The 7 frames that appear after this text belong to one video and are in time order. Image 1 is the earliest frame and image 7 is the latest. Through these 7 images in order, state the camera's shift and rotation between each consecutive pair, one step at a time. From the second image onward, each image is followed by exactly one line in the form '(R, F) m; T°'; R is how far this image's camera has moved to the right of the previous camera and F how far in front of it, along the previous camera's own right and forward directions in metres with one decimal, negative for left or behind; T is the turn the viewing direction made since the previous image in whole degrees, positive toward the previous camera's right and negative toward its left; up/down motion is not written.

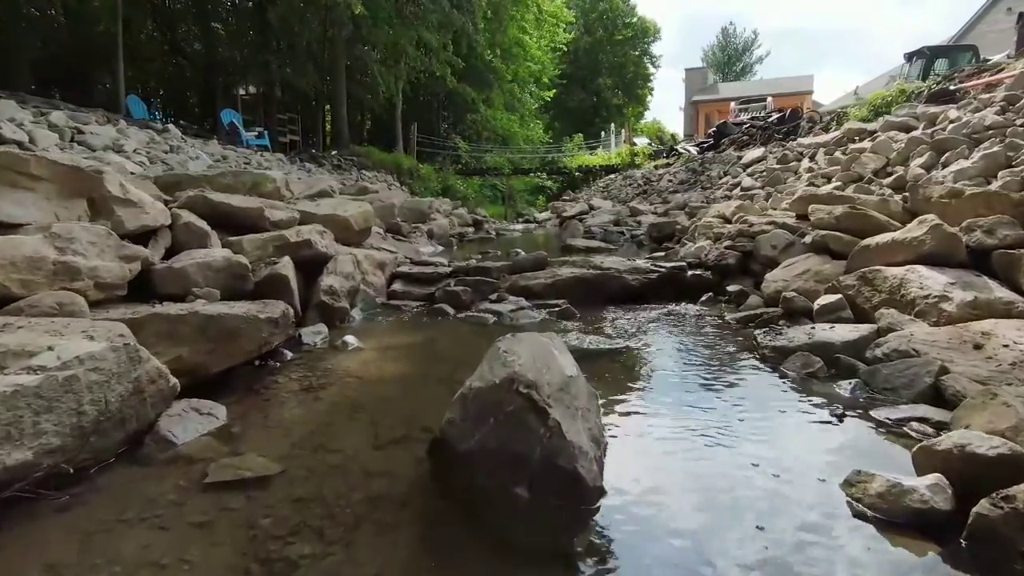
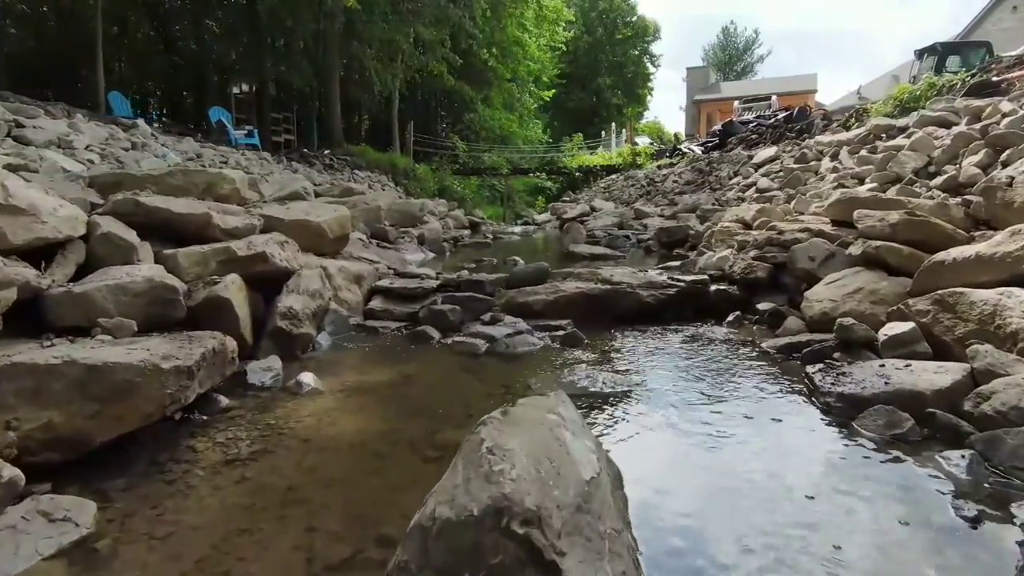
(0.0, +1.0) m; 0°
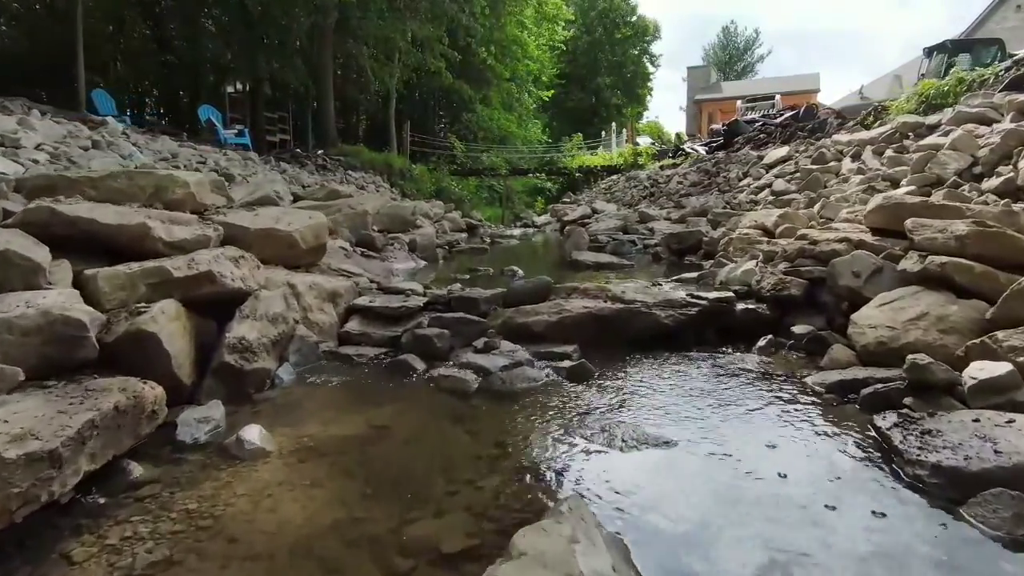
(0.0, +0.8) m; 0°
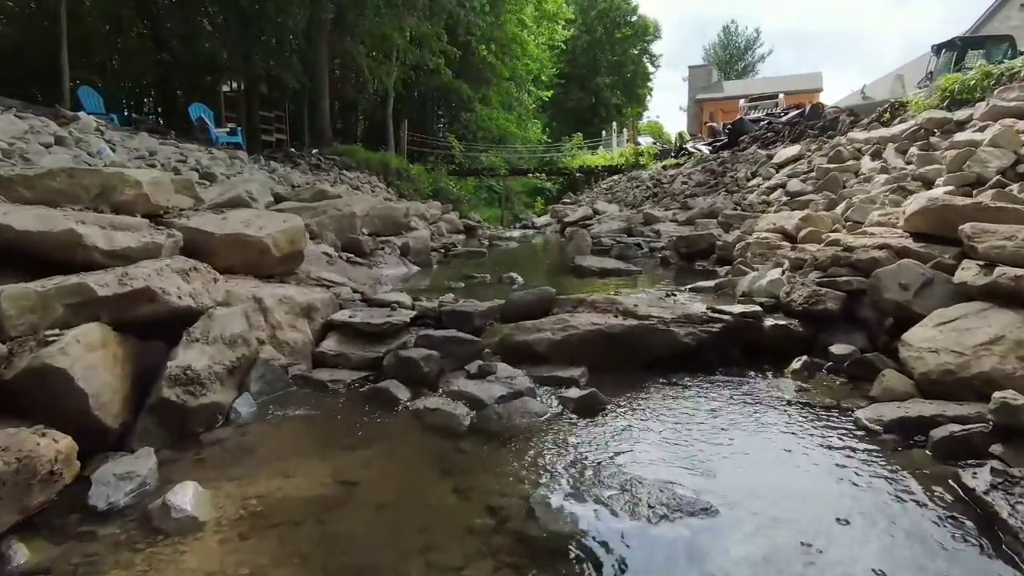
(0.0, +0.7) m; 0°
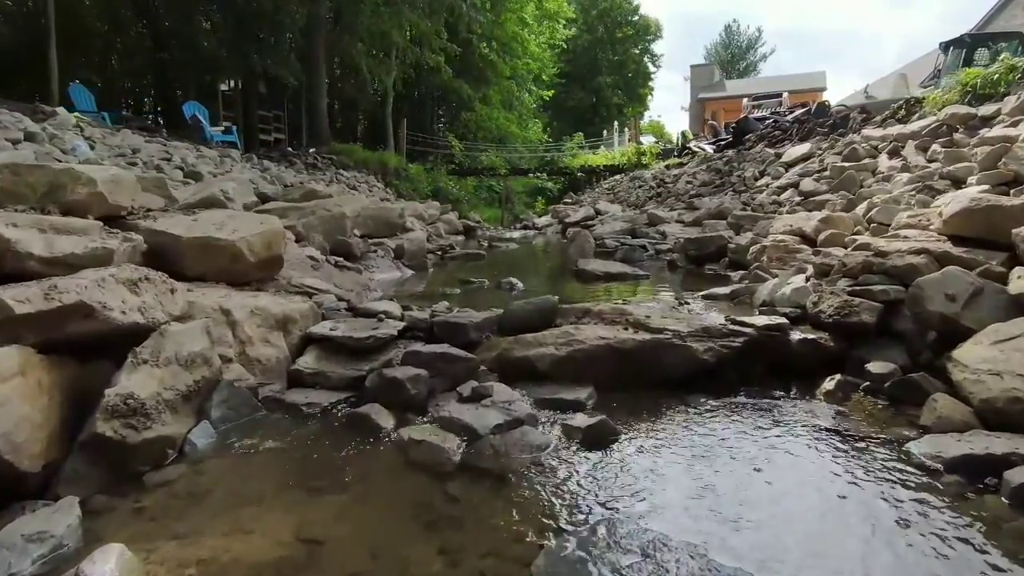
(0.0, +0.5) m; 0°
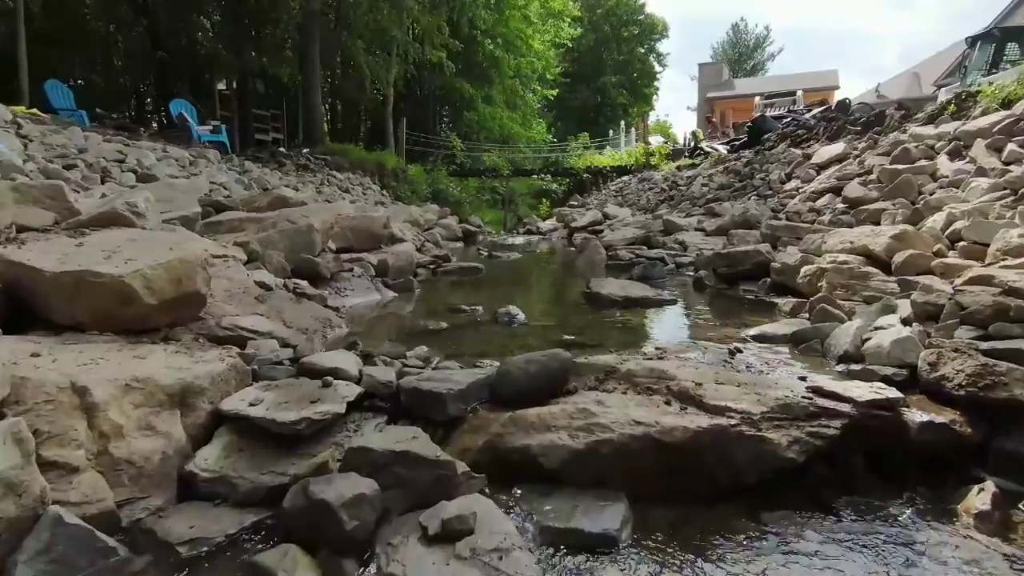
(0.0, +1.3) m; 0°
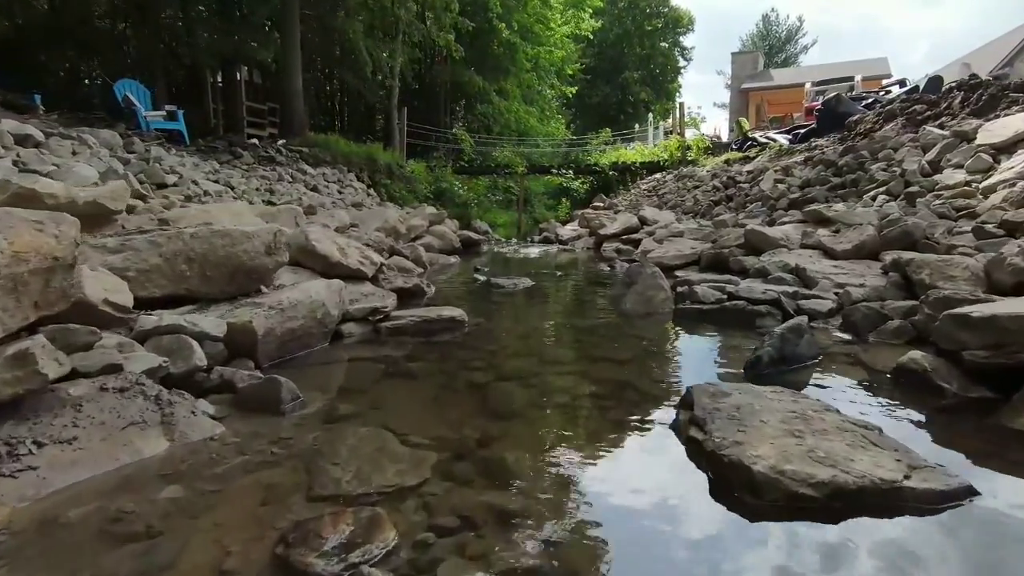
(+0.1, +4.4) m; -2°
